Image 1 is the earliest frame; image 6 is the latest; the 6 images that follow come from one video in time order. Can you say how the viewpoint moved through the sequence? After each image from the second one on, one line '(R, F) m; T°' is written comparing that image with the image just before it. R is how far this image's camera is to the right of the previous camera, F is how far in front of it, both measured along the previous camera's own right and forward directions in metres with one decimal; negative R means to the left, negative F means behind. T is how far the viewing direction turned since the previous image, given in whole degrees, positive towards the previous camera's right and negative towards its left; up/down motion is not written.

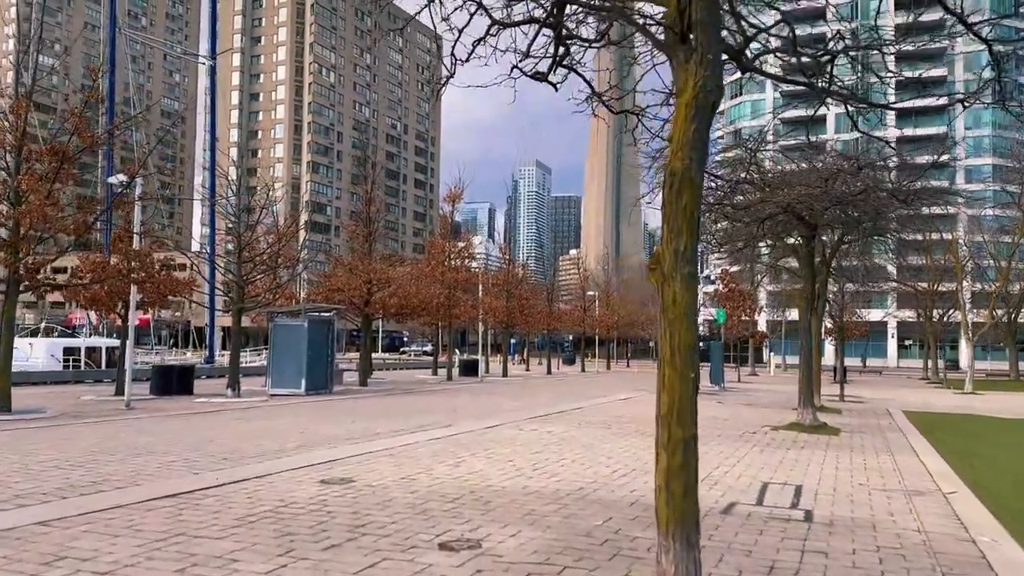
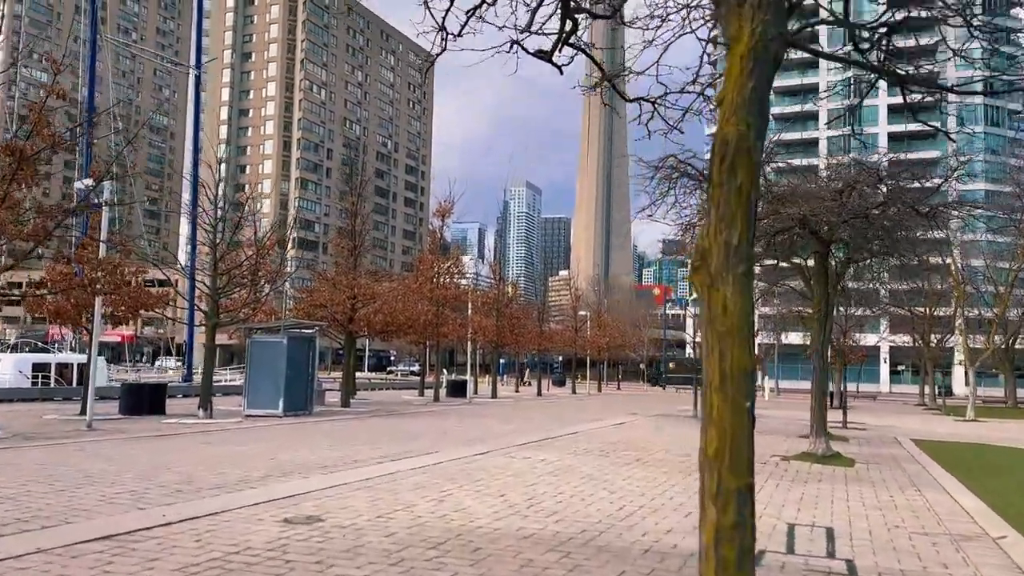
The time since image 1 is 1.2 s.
(-0.1, +0.9) m; +1°
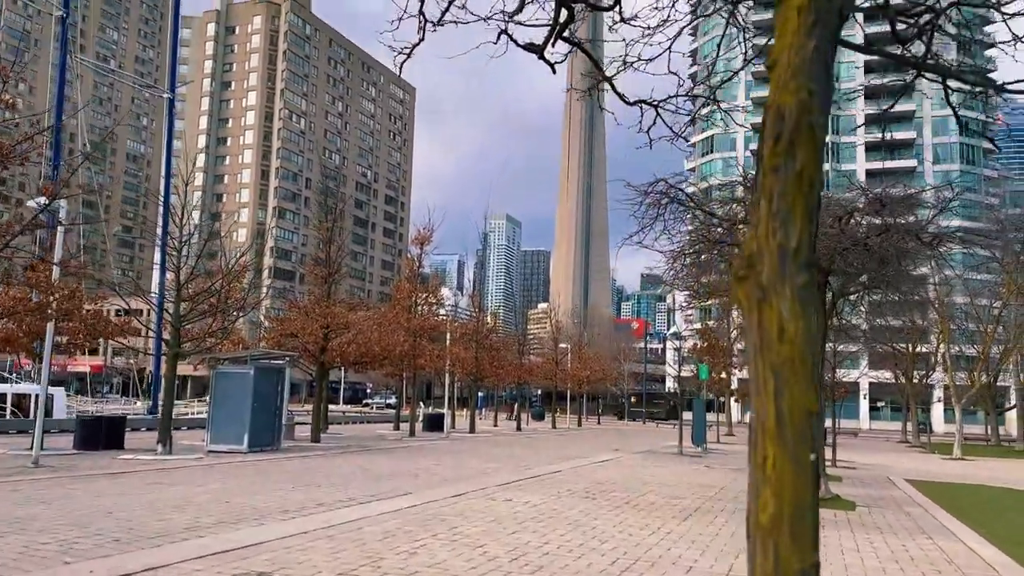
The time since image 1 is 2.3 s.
(0.0, +0.7) m; +1°
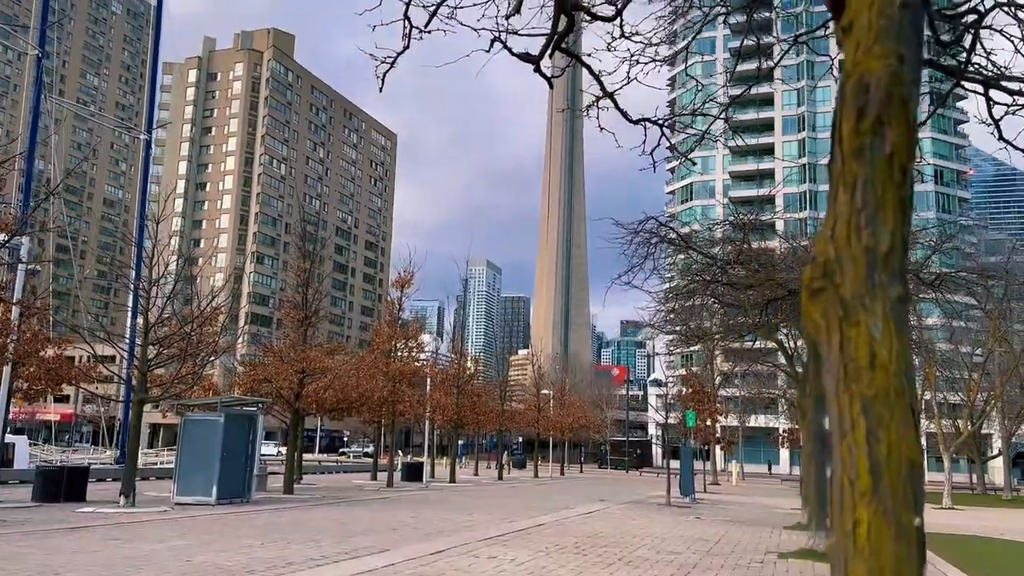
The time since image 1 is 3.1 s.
(-0.1, +0.5) m; +1°
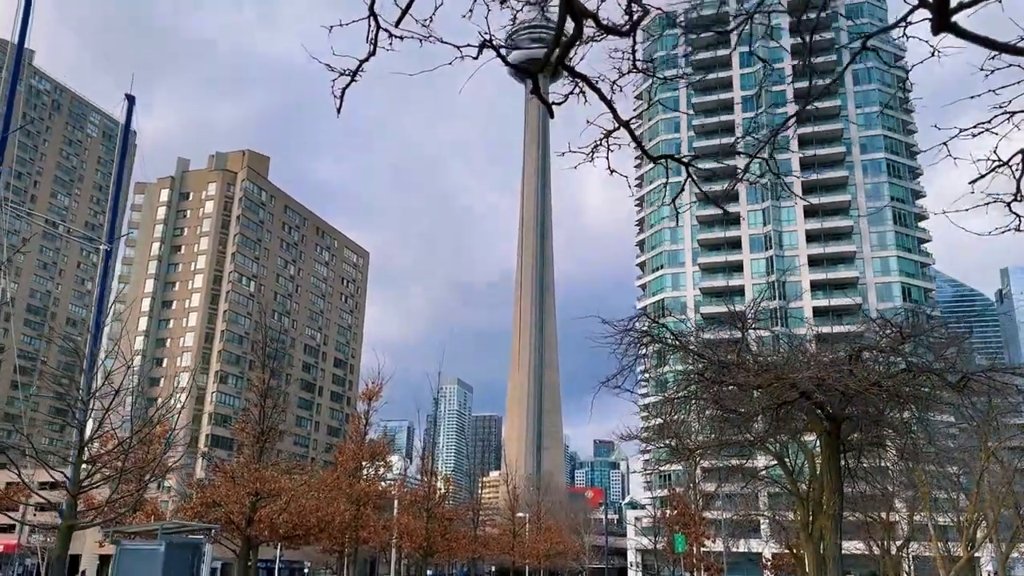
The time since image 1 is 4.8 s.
(-0.1, +1.1) m; +2°
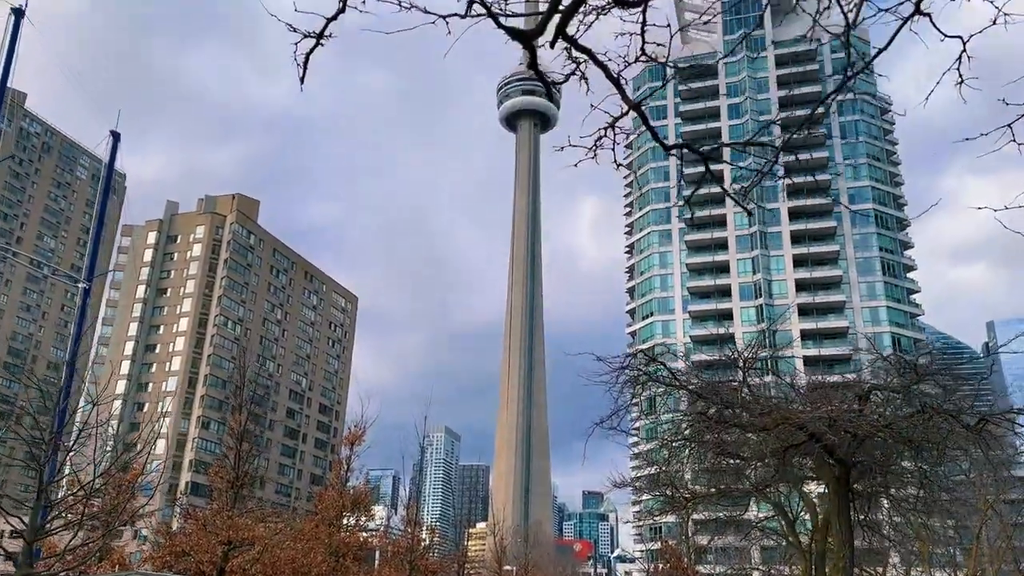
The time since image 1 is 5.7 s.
(0.0, +0.6) m; +1°
